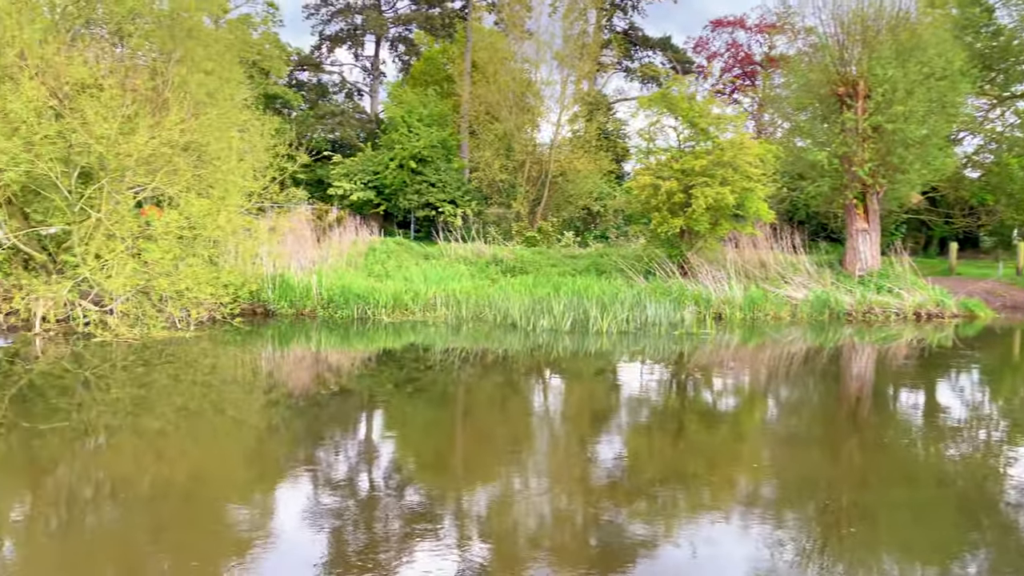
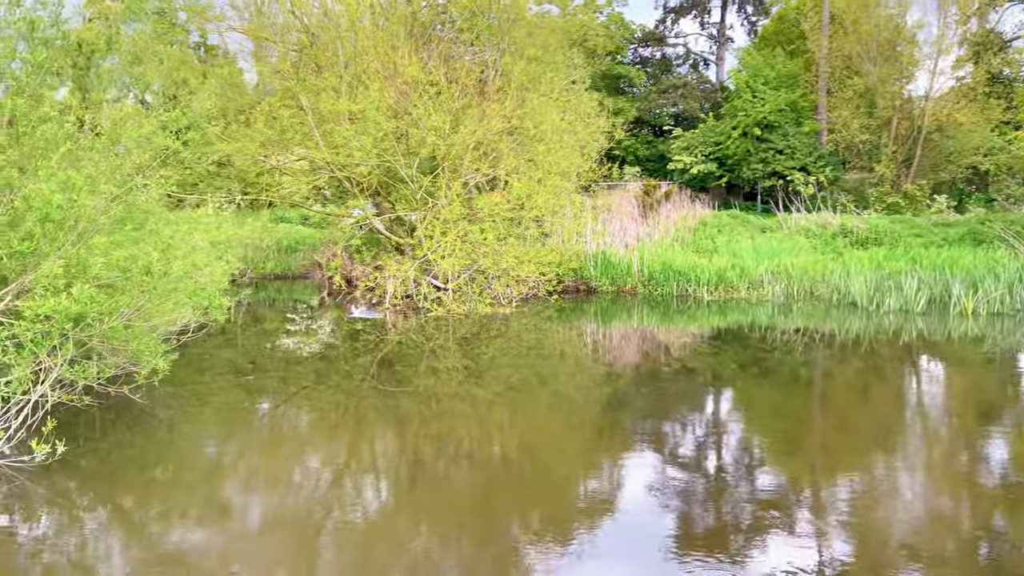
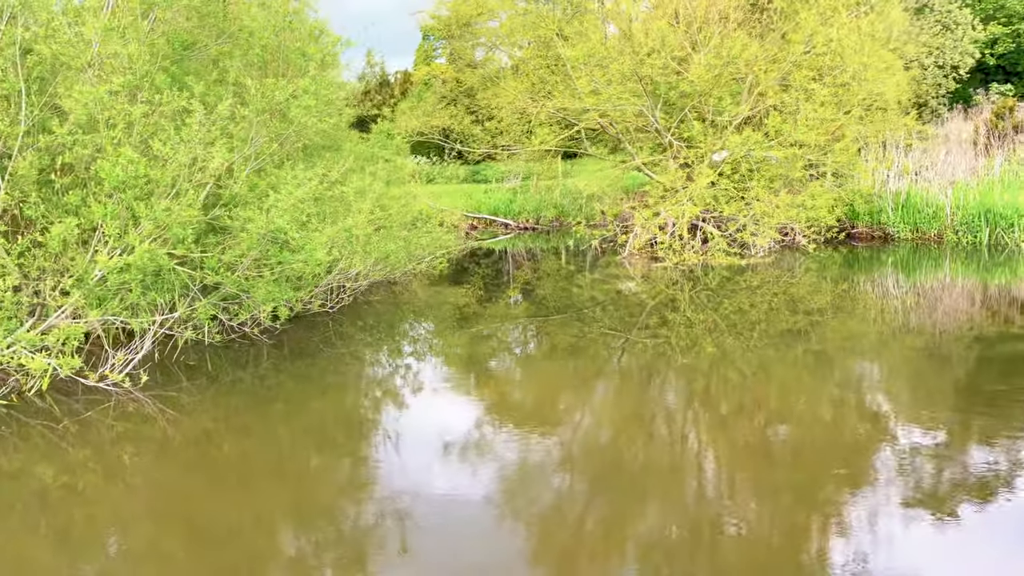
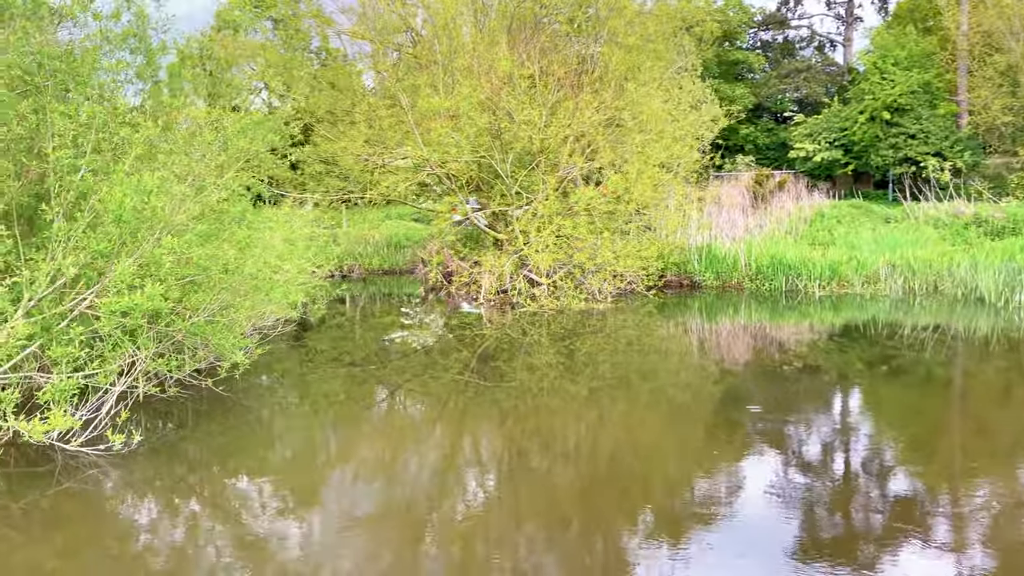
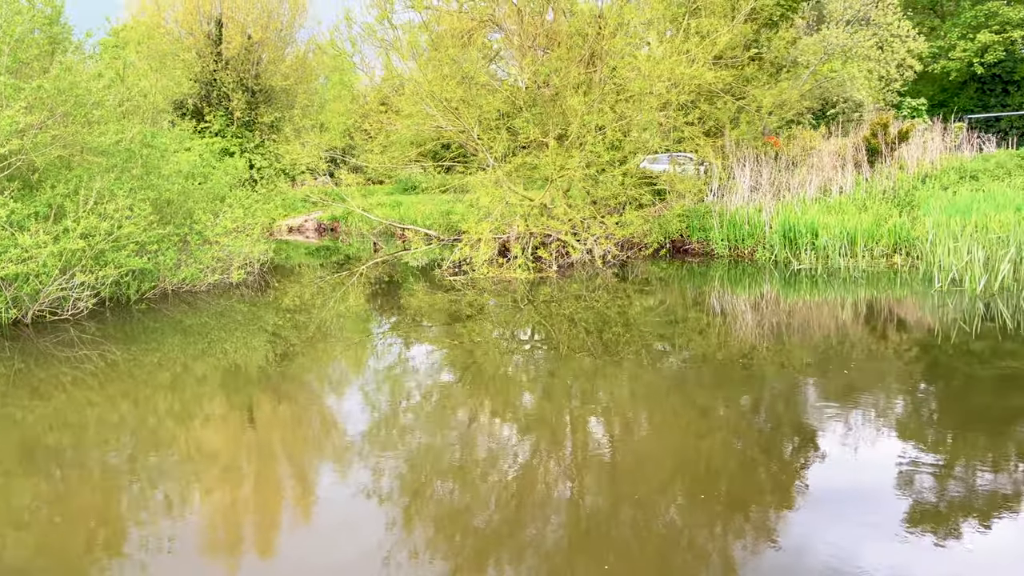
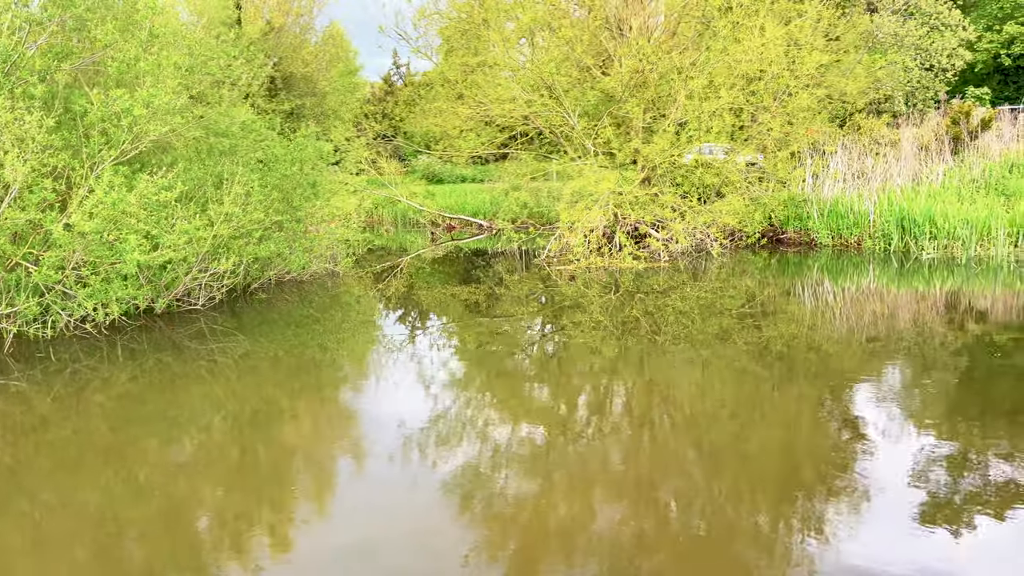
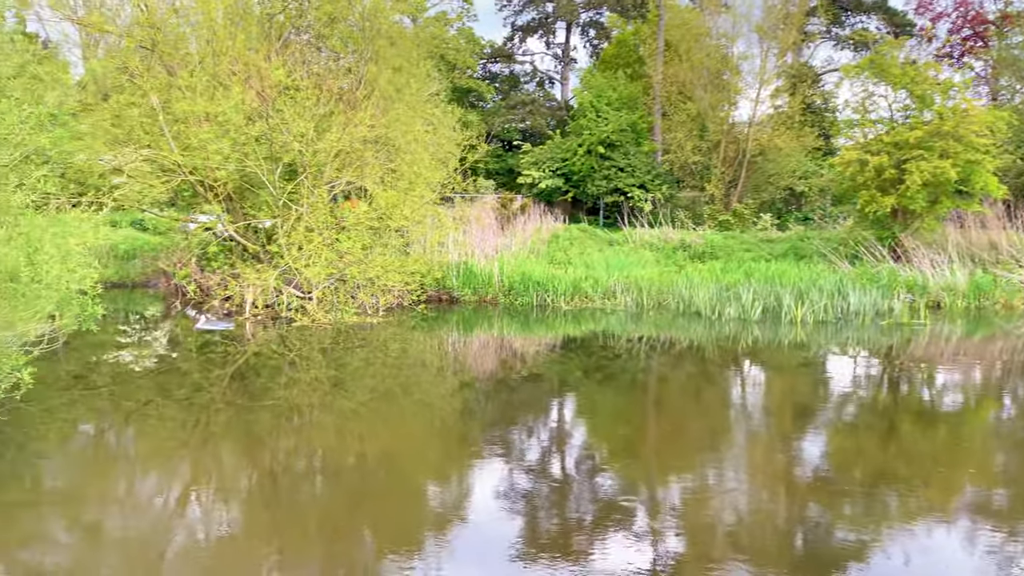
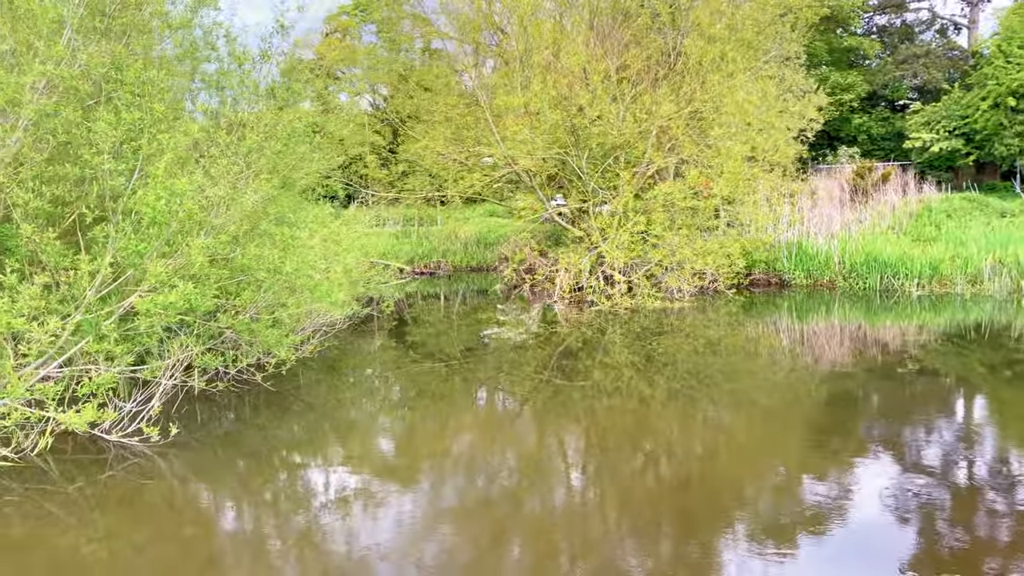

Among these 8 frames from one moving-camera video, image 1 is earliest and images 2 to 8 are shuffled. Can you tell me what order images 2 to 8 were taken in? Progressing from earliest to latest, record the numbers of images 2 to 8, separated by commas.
7, 2, 4, 8, 3, 6, 5
